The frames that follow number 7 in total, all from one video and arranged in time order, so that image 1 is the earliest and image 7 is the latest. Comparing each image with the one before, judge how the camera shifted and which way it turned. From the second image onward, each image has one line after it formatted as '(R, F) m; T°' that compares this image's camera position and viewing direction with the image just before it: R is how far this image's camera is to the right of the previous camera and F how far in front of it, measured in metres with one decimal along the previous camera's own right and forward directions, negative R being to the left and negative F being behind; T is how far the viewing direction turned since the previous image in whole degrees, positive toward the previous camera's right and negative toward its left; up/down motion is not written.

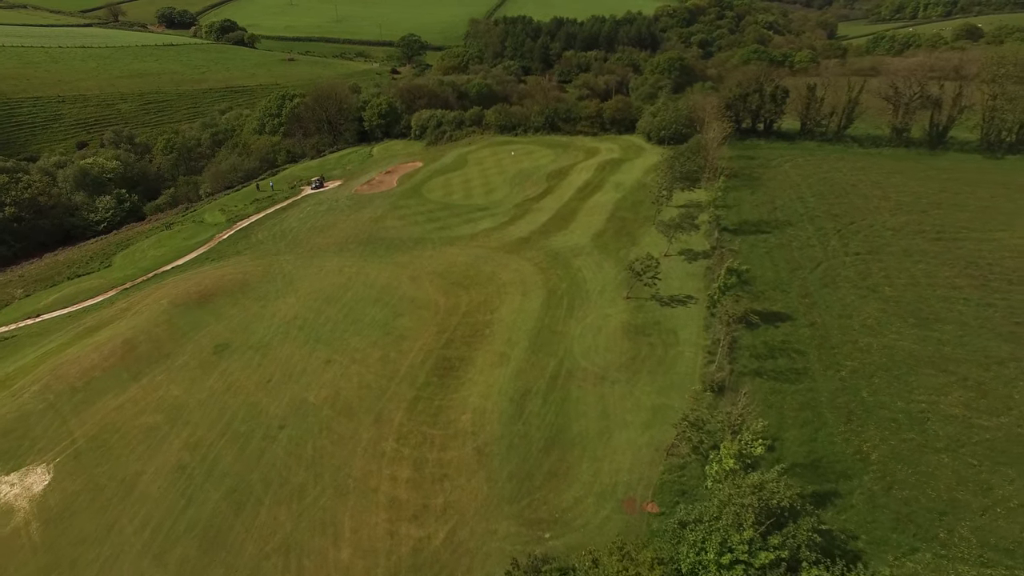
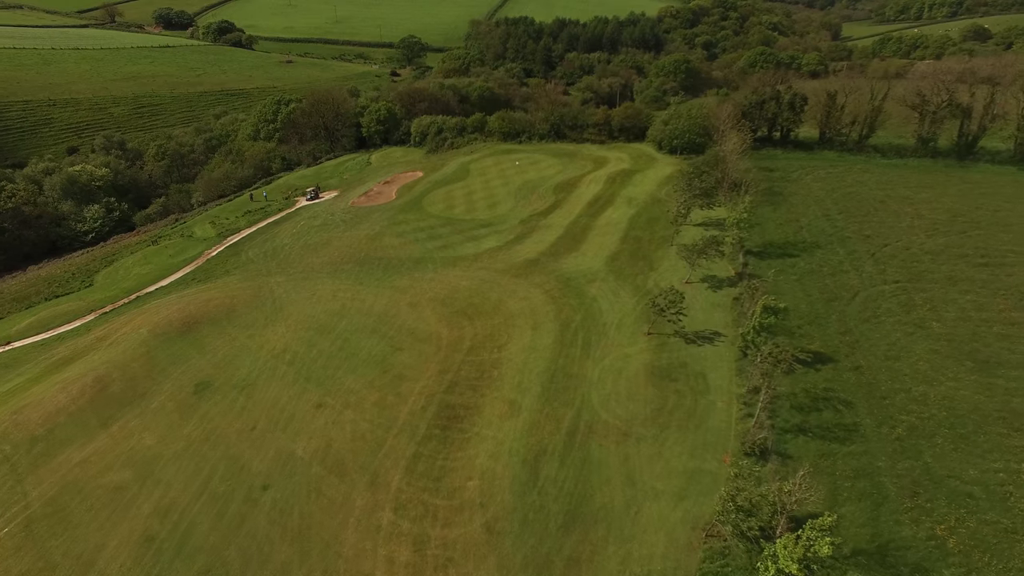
(-0.5, +3.7) m; 0°
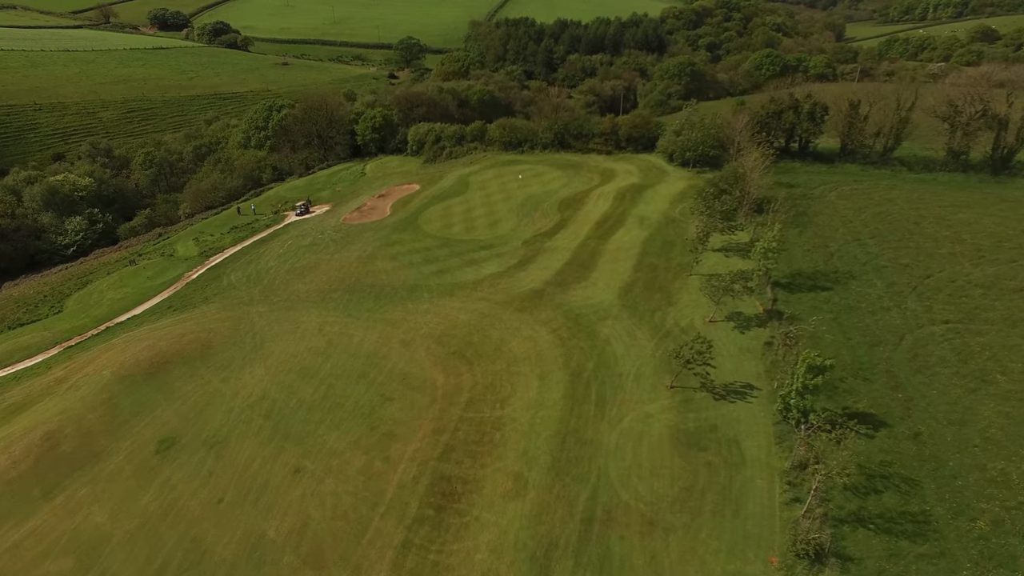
(-0.2, +4.4) m; 0°
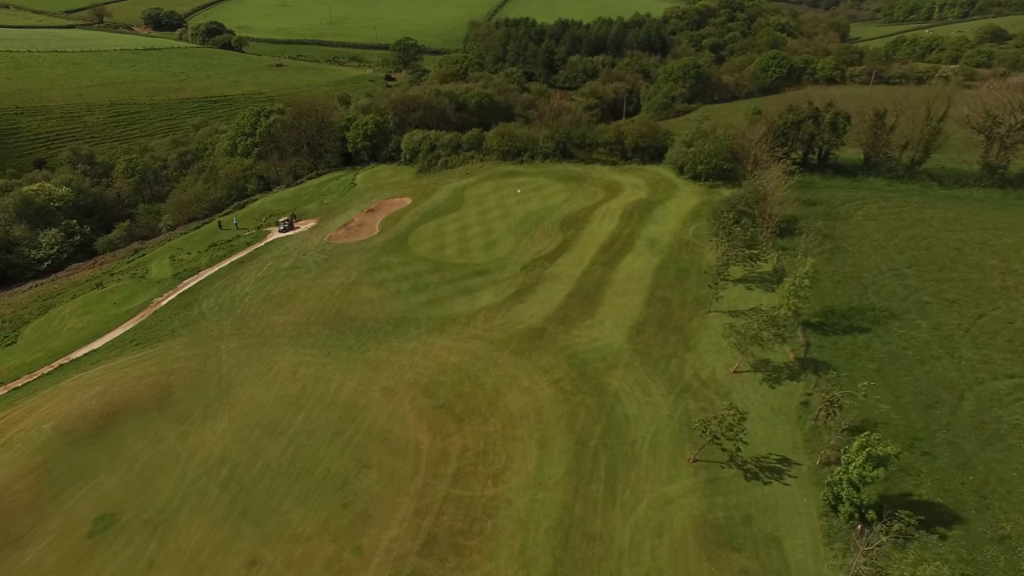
(+0.2, +4.9) m; 0°
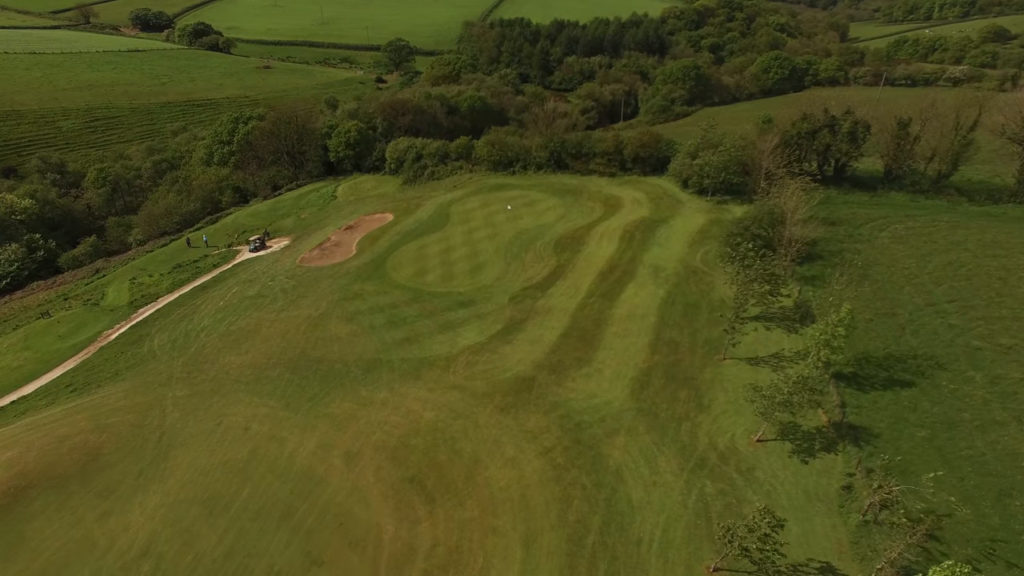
(+0.7, +5.4) m; 0°
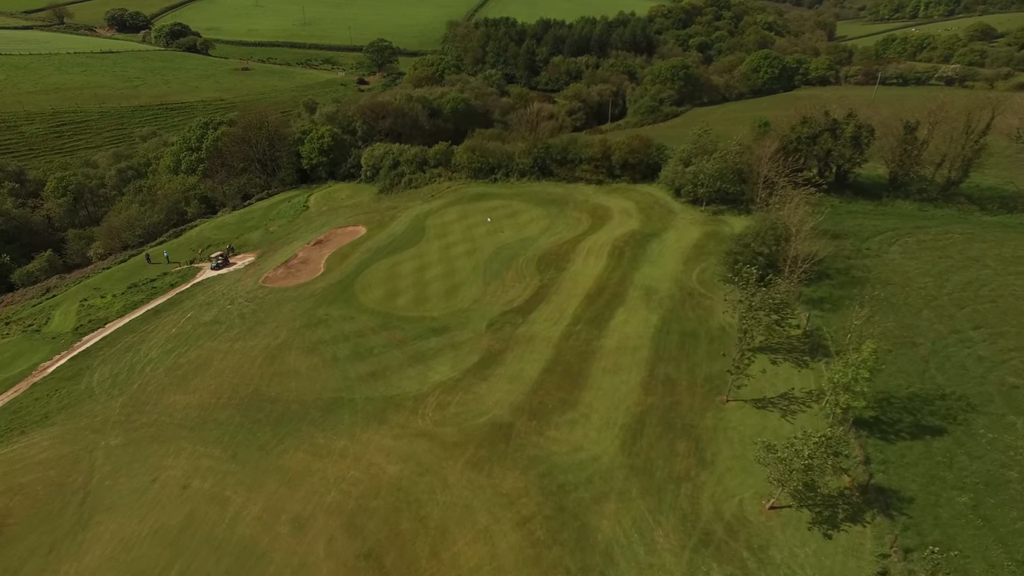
(+0.8, +4.2) m; +1°
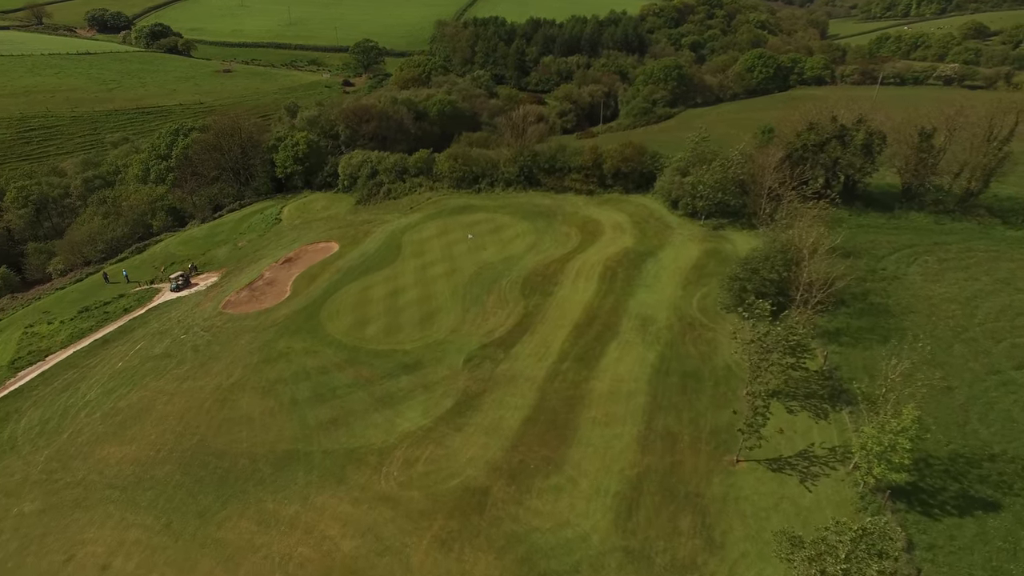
(+0.8, +4.4) m; +1°
